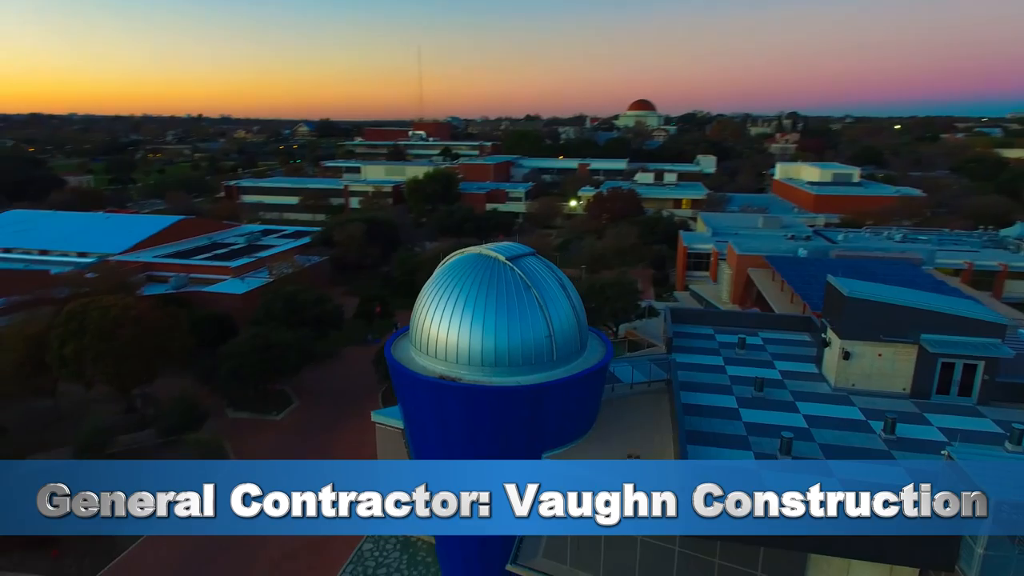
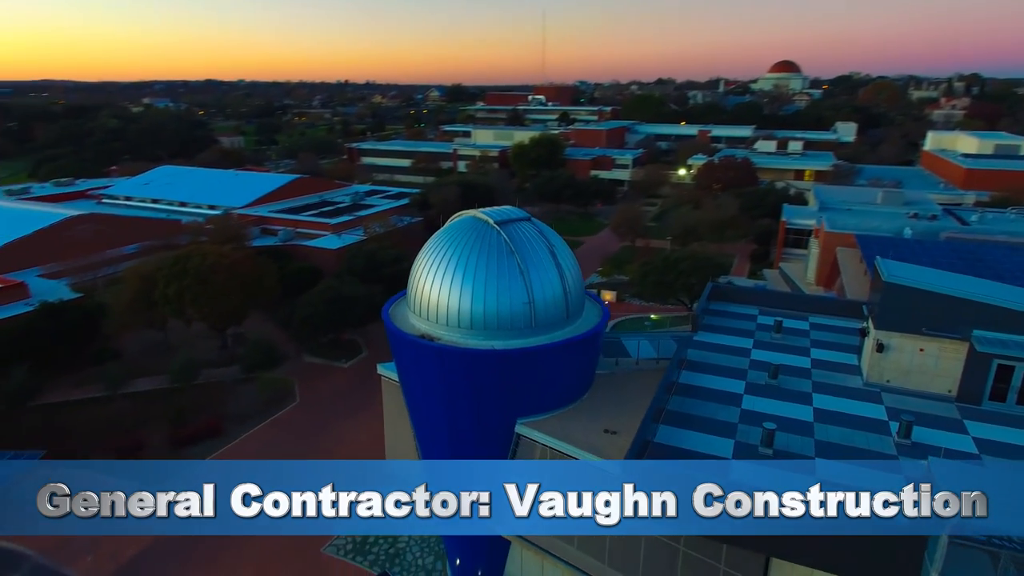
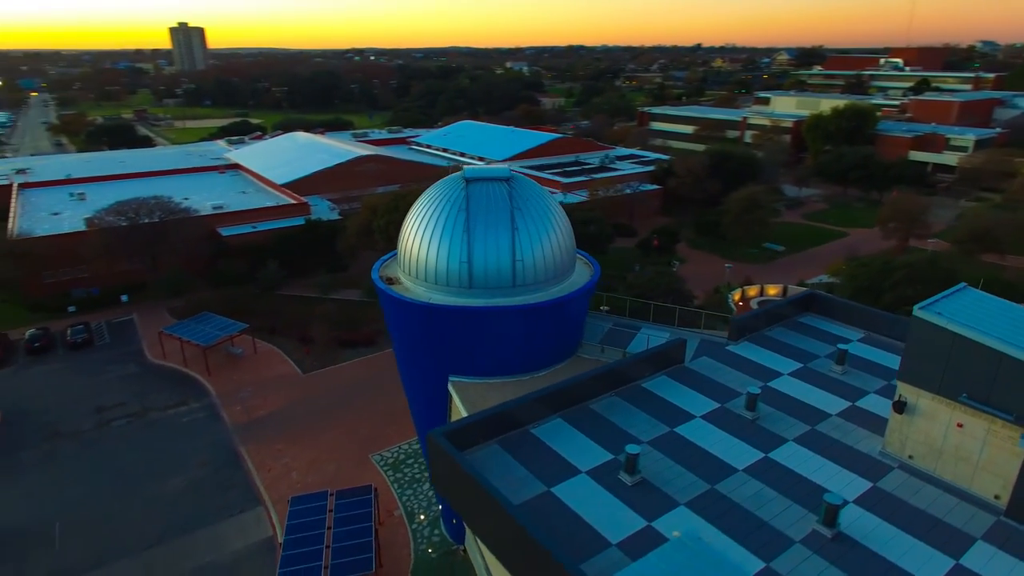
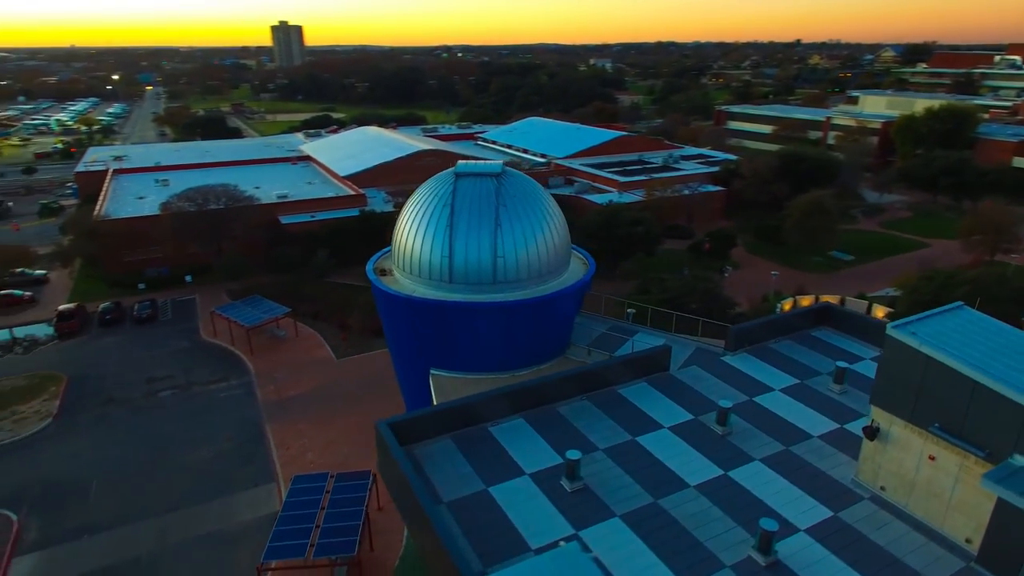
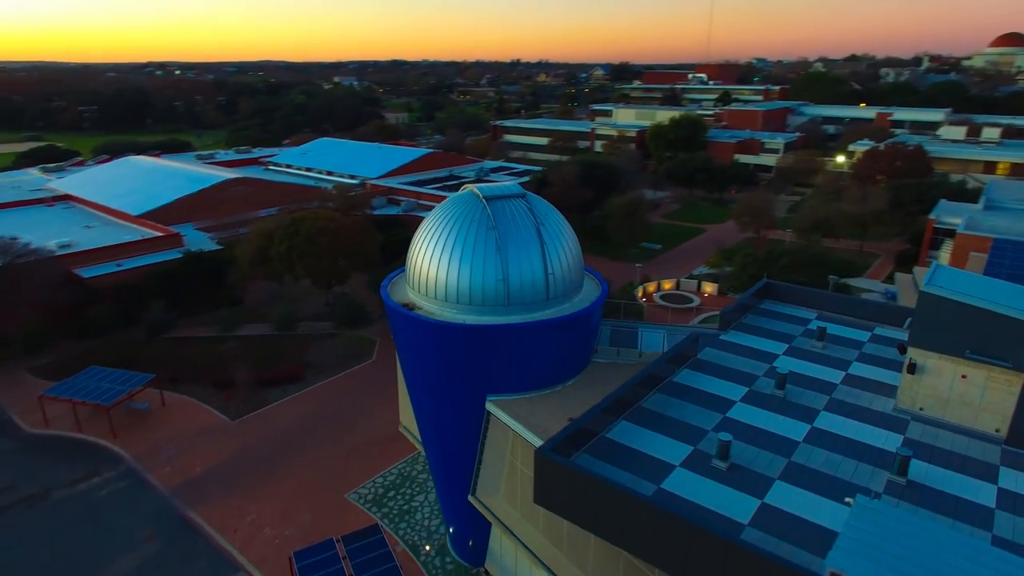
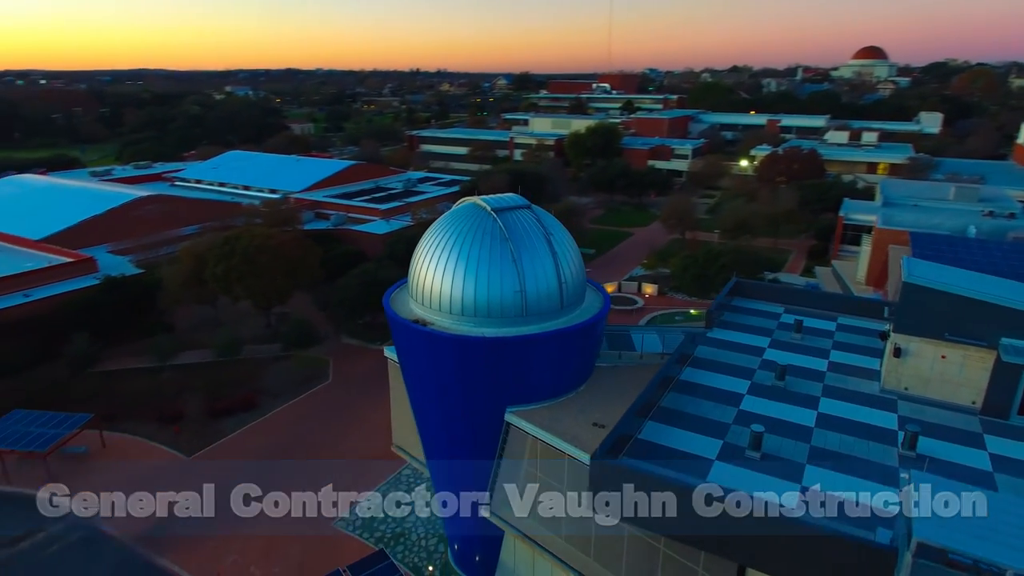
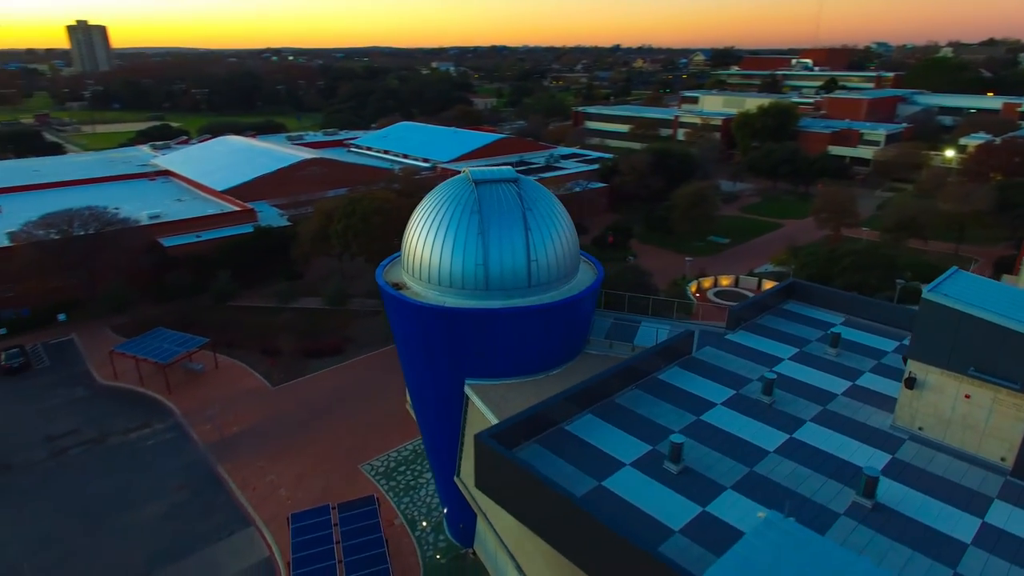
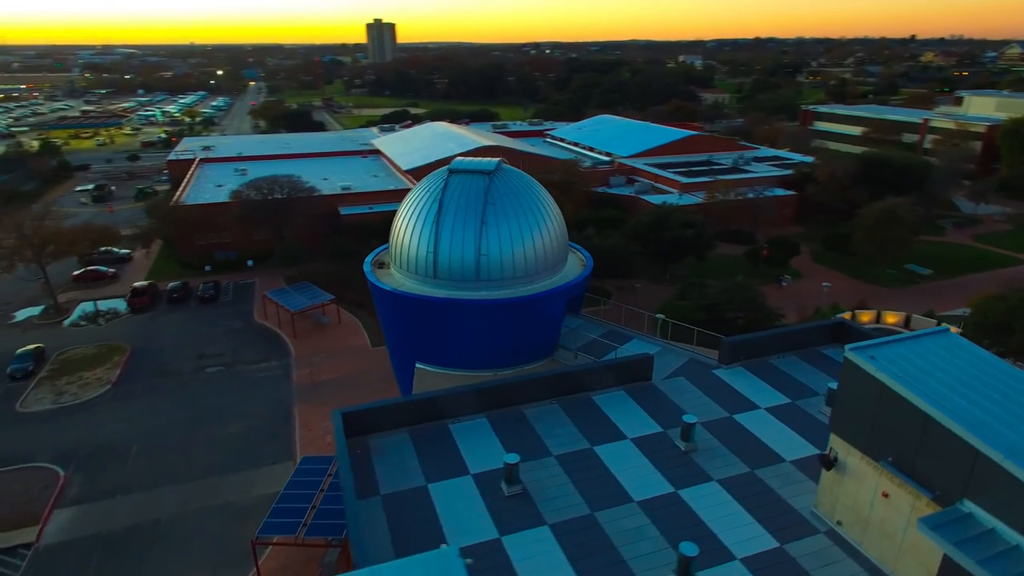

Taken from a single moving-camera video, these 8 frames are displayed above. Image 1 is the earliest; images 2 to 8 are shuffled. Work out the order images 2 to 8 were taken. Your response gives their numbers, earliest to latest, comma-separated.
2, 6, 5, 7, 3, 4, 8
